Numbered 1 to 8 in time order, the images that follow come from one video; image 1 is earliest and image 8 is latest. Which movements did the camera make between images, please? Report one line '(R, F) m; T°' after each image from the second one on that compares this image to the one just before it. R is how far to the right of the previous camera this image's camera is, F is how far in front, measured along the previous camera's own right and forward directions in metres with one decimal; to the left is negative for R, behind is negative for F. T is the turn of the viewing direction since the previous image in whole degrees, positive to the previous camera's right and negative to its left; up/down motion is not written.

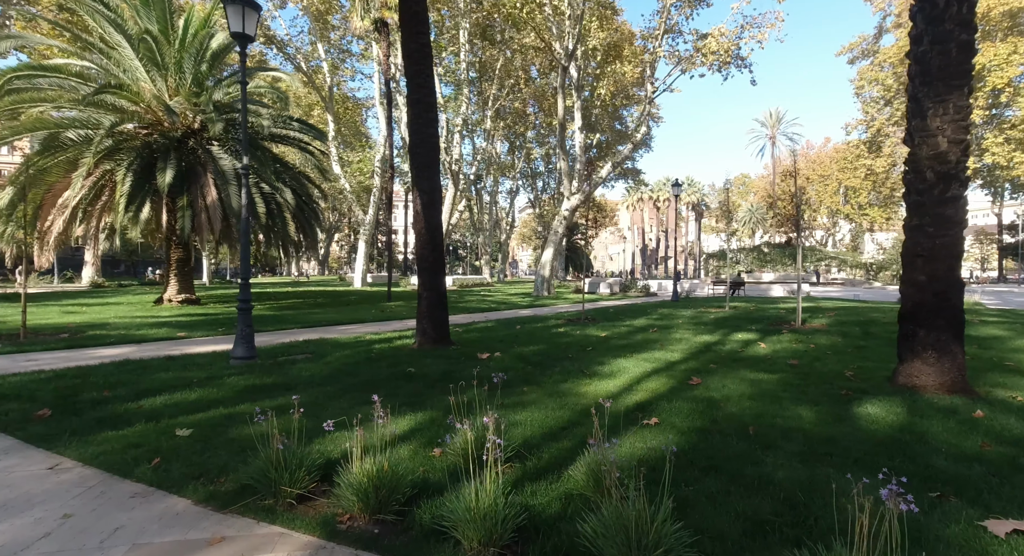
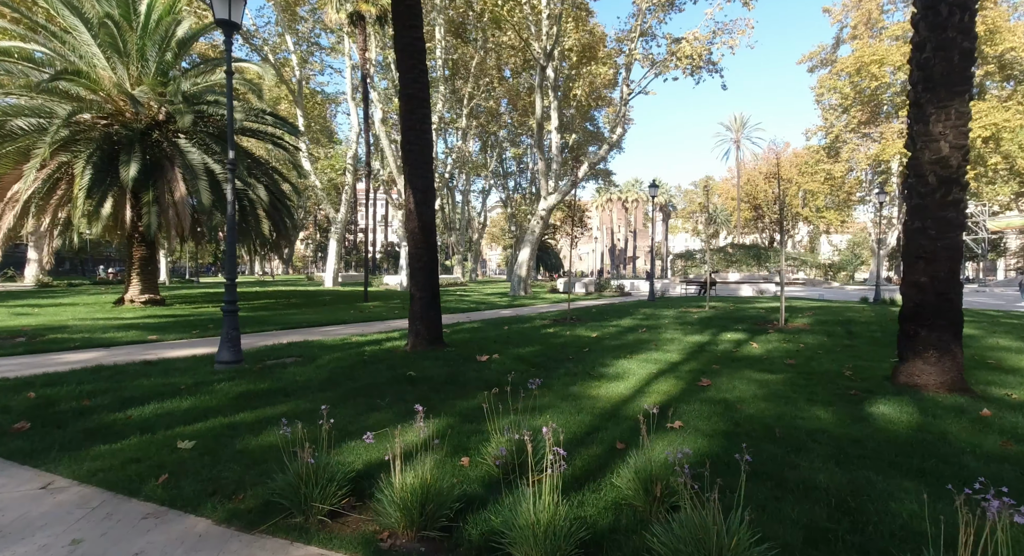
(-0.4, +0.1) m; +3°
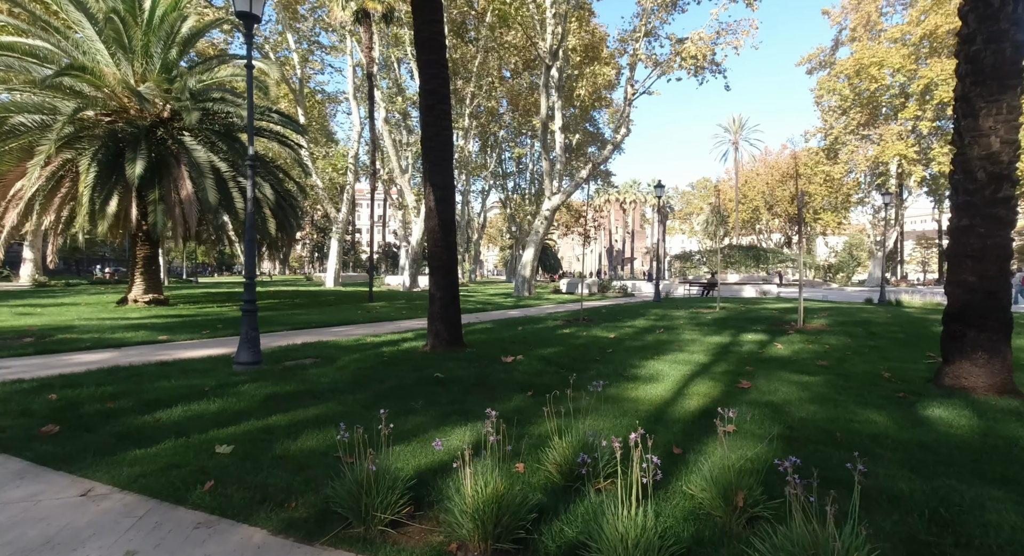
(-0.4, +0.1) m; 0°
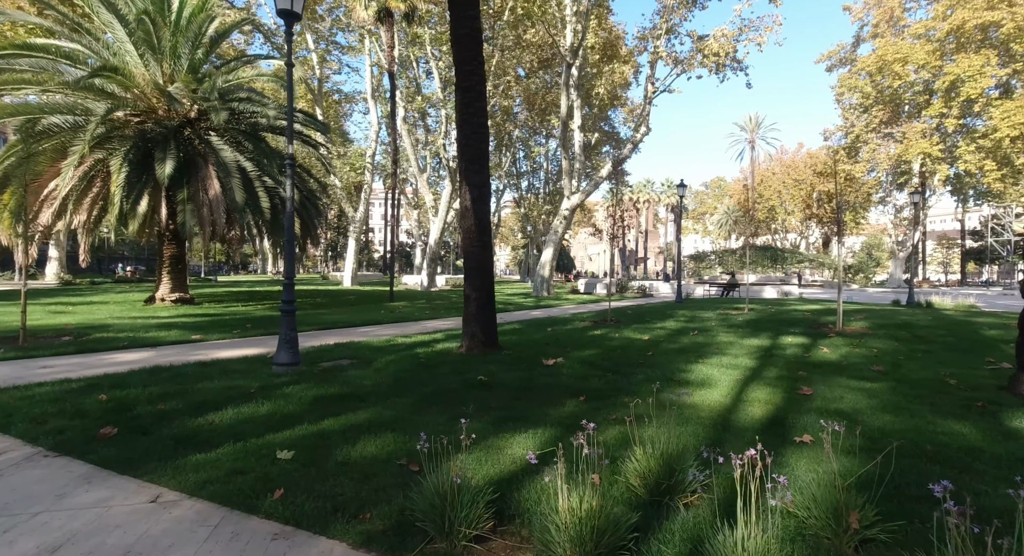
(-0.4, +0.1) m; -1°
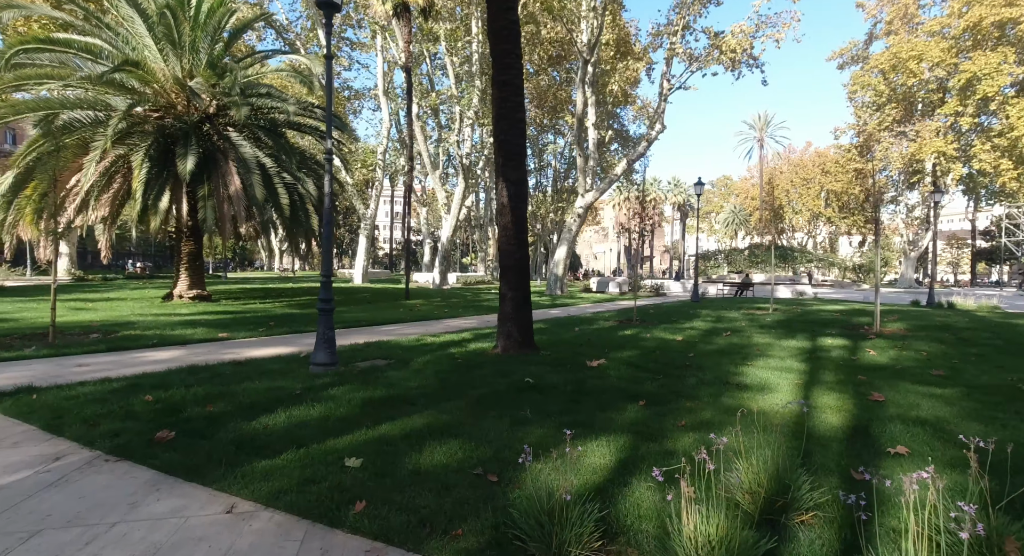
(-0.5, +0.2) m; -1°
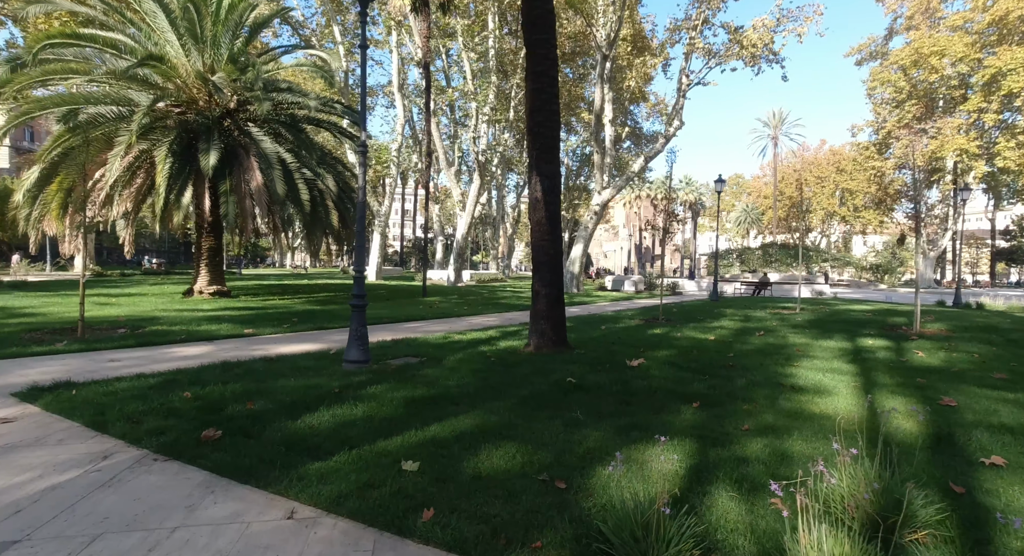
(-0.3, +0.2) m; -1°
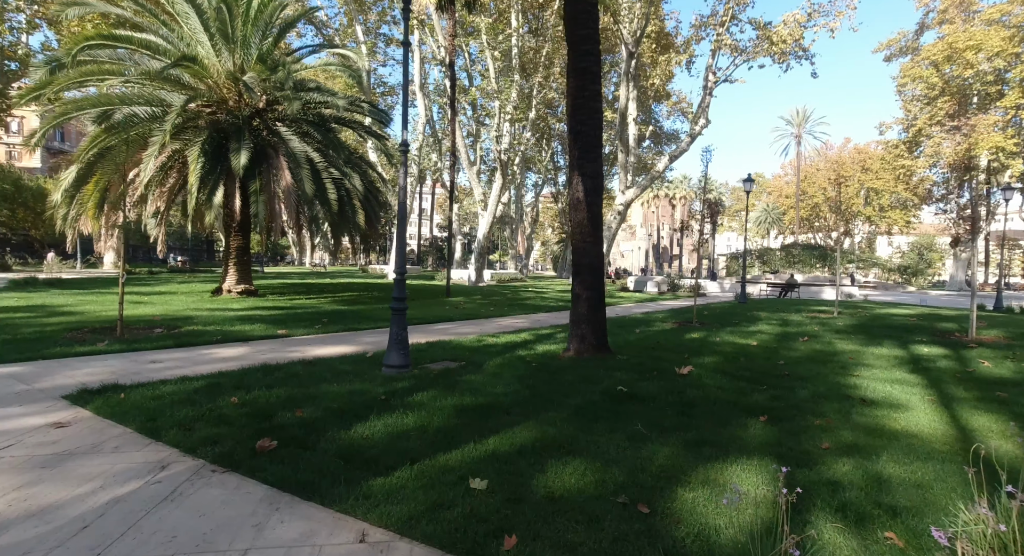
(-0.3, +0.2) m; -2°
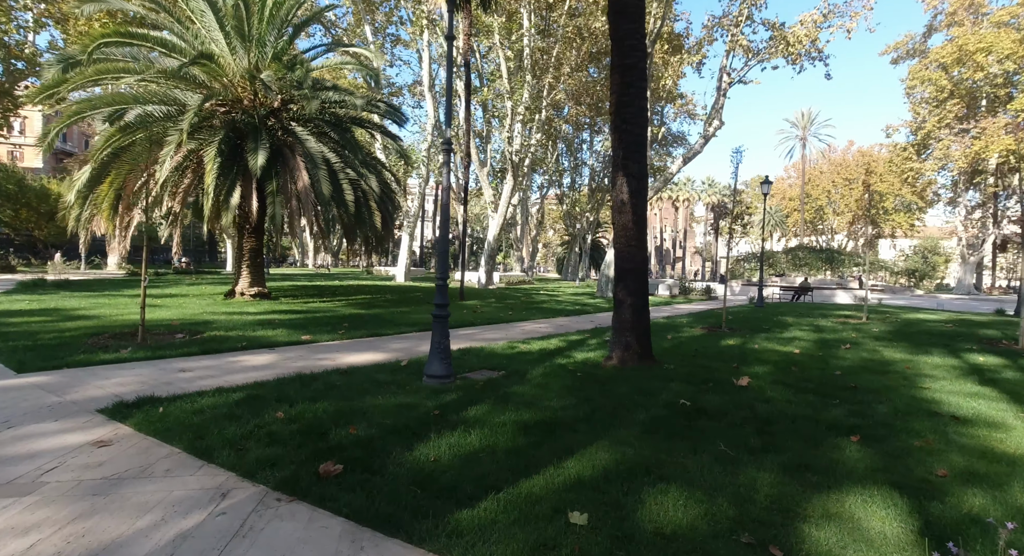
(-0.5, +0.3) m; 0°
